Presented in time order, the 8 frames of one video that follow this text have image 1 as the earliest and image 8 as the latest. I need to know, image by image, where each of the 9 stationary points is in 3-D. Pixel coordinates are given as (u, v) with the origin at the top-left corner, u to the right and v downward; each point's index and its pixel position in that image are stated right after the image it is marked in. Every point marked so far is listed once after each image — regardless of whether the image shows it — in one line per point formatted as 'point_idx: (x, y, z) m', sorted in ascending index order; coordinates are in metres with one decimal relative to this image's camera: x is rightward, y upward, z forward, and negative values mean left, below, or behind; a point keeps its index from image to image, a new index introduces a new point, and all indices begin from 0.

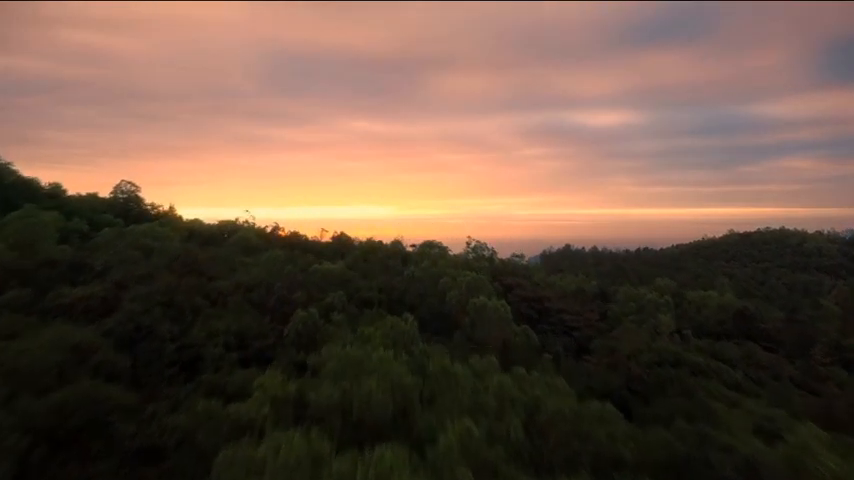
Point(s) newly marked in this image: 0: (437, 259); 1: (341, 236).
0: (+0.1, -0.2, +15.0) m
1: (-1.4, 0.0, +18.9) m
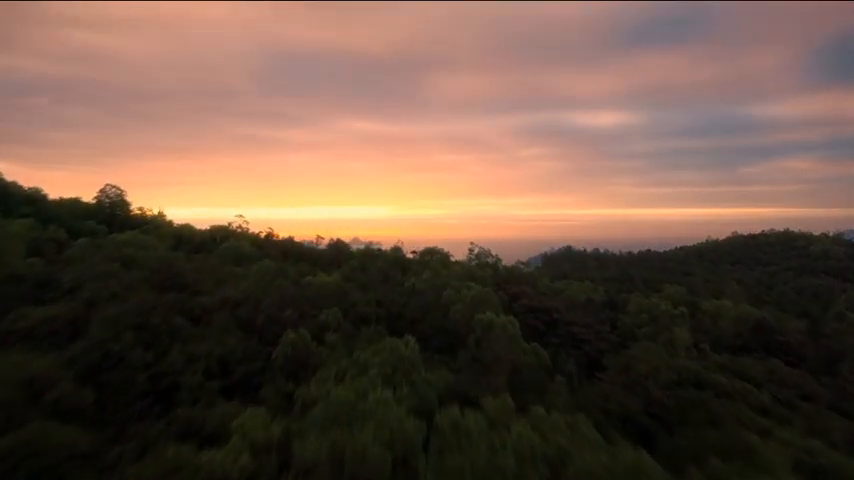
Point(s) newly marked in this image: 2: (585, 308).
0: (+0.1, -0.3, +14.1) m
1: (-1.3, -0.1, +18.0) m
2: (+2.3, -1.0, +17.3) m
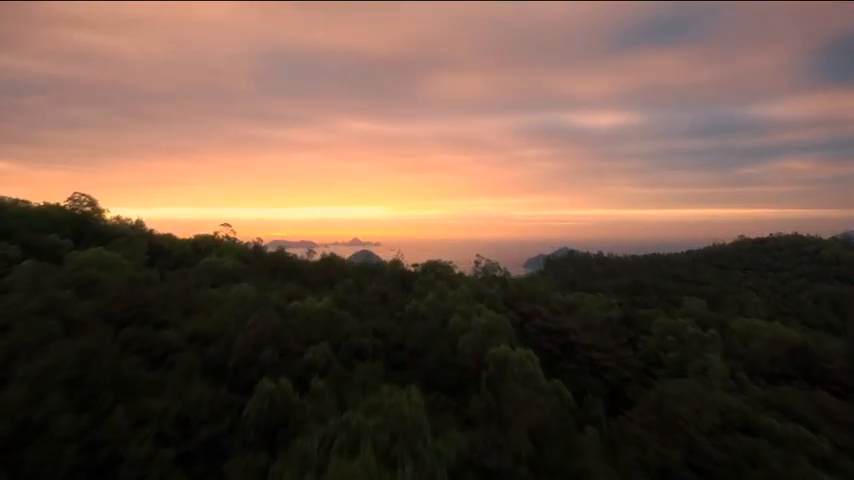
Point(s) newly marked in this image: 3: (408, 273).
0: (+0.2, -0.5, +12.6) m
1: (-1.3, -0.3, +16.5) m
2: (+2.3, -1.1, +15.7) m
3: (-0.3, -0.5, +15.3) m
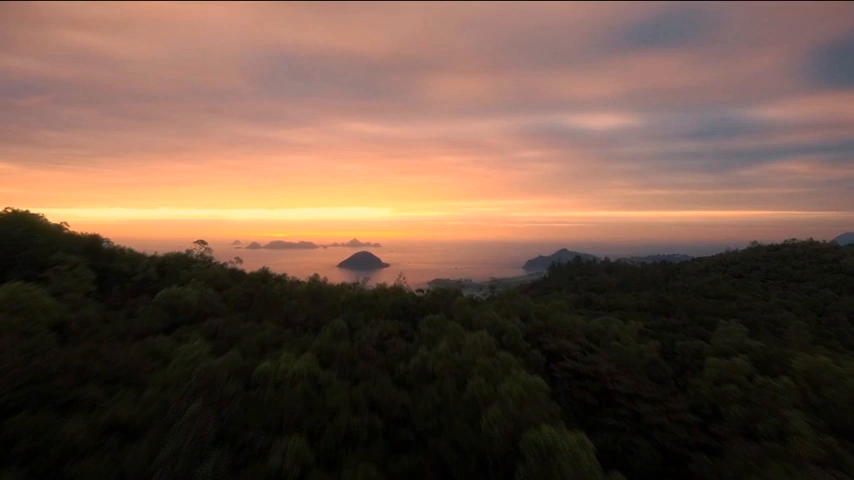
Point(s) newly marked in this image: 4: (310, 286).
0: (+0.3, -0.8, +10.1) m
1: (-1.2, -0.5, +14.0) m
2: (+2.4, -1.4, +13.2) m
3: (-0.2, -0.8, +12.8) m
4: (-1.4, -0.6, +14.3) m
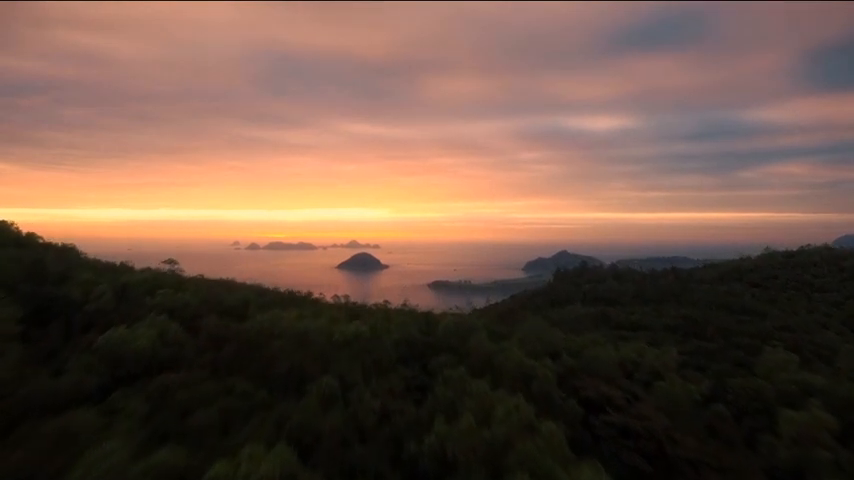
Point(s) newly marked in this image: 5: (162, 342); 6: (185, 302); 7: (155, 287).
0: (+0.4, -1.0, +7.8) m
1: (-1.1, -0.8, +11.7) m
2: (+2.5, -1.6, +10.9) m
3: (-0.1, -1.0, +10.5) m
4: (-1.3, -0.8, +12.0) m
5: (-2.0, -0.7, +9.3) m
6: (-2.4, -0.6, +11.8) m
7: (-3.0, -0.5, +13.2) m
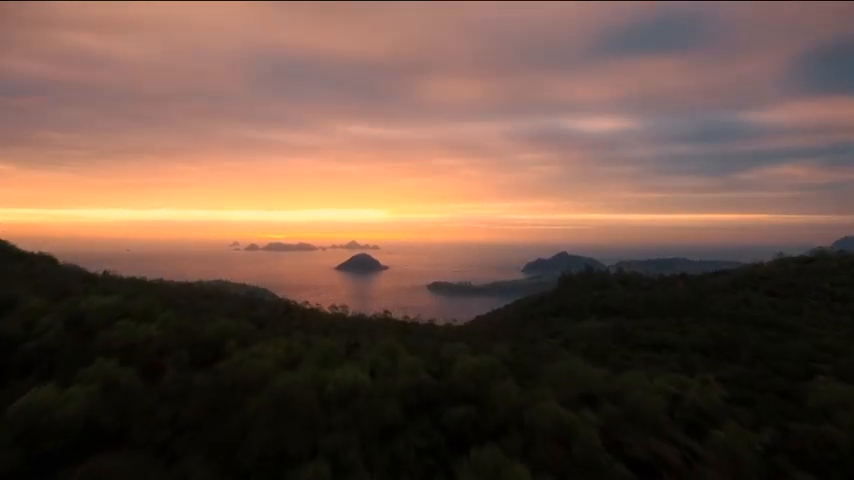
0: (+0.5, -1.2, +5.8) m
1: (-1.0, -0.9, +9.7) m
2: (+2.6, -1.8, +8.9) m
3: (0.0, -1.2, +8.5) m
4: (-1.2, -1.0, +10.0) m
5: (-1.9, -0.9, +7.3) m
6: (-2.3, -0.8, +9.8) m
7: (-2.9, -0.7, +11.2) m
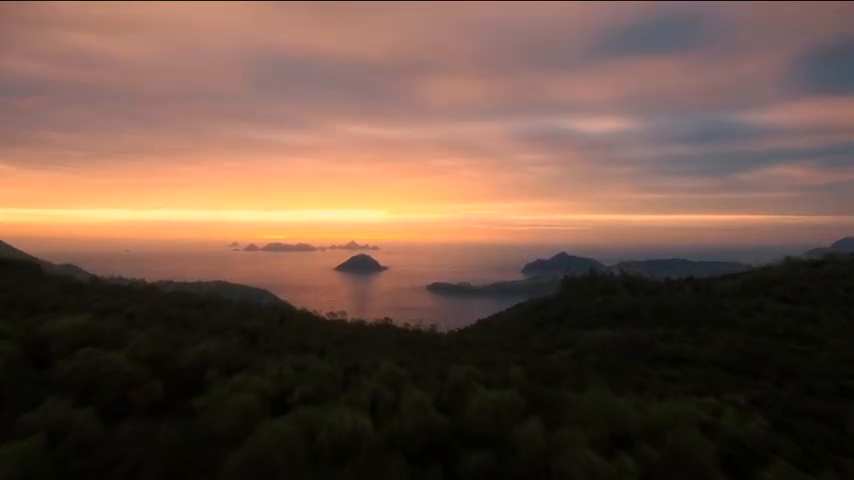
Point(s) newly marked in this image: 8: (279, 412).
0: (+0.5, -1.3, +4.5) m
1: (-0.9, -1.1, +8.4) m
2: (+2.6, -1.9, +7.6) m
3: (+0.1, -1.3, +7.1) m
4: (-1.1, -1.1, +8.7) m
5: (-1.9, -1.0, +6.0) m
6: (-2.2, -0.9, +8.5) m
7: (-2.8, -0.8, +9.9) m
8: (-1.1, -1.2, +8.6) m
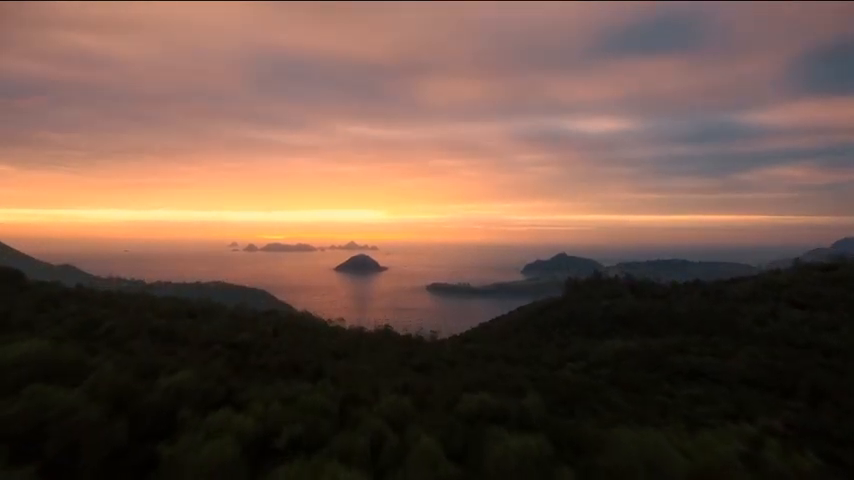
0: (+0.6, -1.4, +3.1) m
1: (-0.9, -1.2, +7.0) m
2: (+2.7, -2.0, +6.3) m
3: (+0.1, -1.4, +5.8) m
4: (-1.0, -1.2, +7.3) m
5: (-1.8, -1.2, +4.6) m
6: (-2.1, -1.0, +7.2) m
7: (-2.7, -0.9, +8.5) m
8: (-1.0, -1.3, +7.2) m
